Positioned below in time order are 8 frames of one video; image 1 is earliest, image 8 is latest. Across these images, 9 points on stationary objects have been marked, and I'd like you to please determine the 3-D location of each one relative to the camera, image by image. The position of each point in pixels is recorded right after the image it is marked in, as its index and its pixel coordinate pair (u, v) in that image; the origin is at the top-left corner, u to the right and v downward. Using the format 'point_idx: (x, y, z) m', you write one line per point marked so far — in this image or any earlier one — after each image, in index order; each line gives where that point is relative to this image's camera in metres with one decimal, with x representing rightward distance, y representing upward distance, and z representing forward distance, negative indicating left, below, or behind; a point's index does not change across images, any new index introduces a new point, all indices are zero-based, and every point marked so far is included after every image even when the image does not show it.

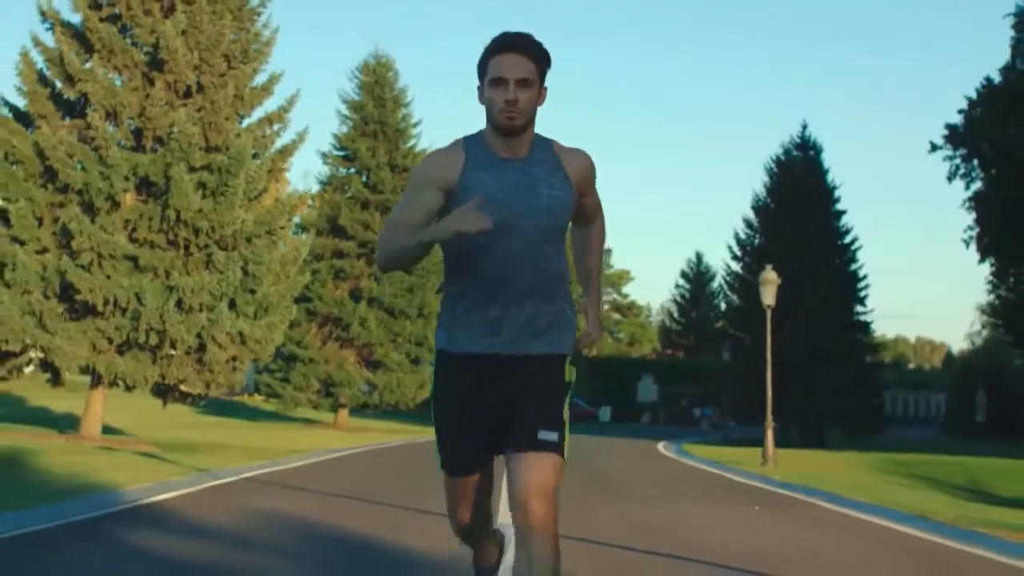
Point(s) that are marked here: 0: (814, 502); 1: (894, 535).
0: (+4.0, -2.8, +18.3) m
1: (+3.9, -2.5, +14.2) m
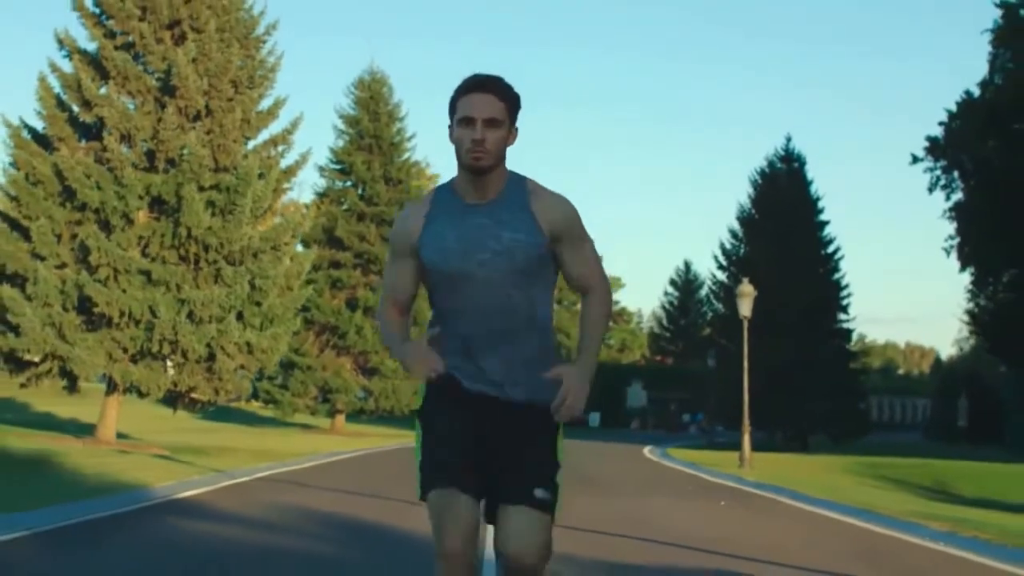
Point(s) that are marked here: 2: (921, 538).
0: (+3.9, -3.0, +20.1) m
1: (+3.8, -2.7, +16.0) m
2: (+4.3, -2.6, +14.5) m
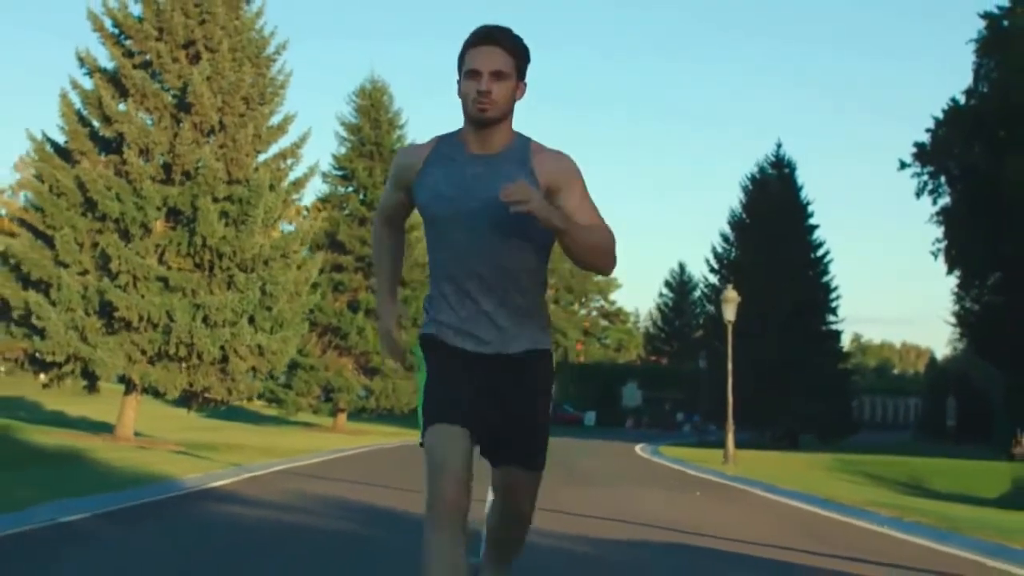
0: (+3.8, -3.2, +21.9) m
1: (+3.8, -2.8, +17.8) m
2: (+4.2, -2.7, +16.3) m
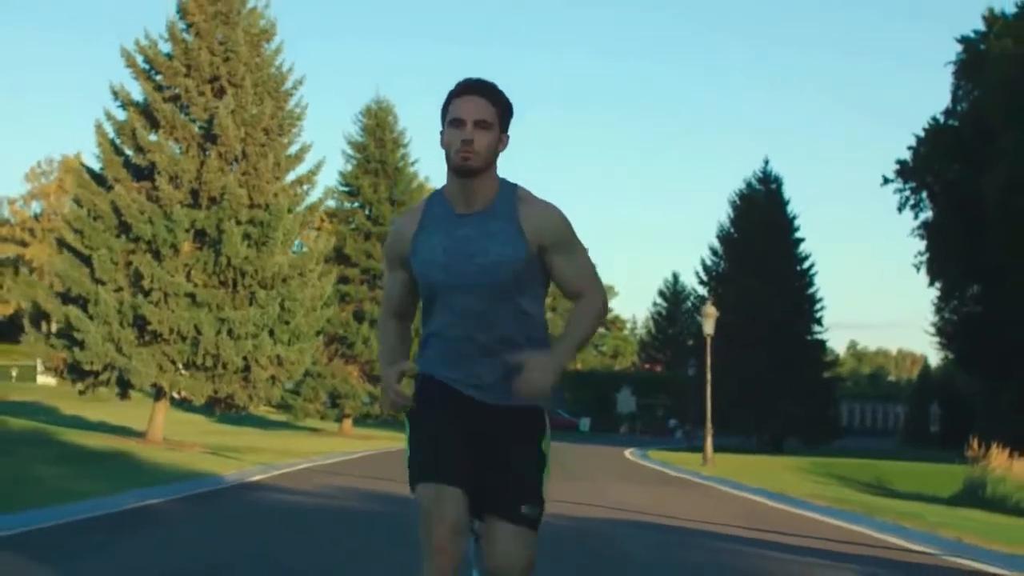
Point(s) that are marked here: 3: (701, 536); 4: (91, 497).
0: (+3.7, -3.6, +24.9) m
1: (+3.7, -3.2, +20.8) m
2: (+4.1, -3.1, +19.3) m
3: (+2.1, -2.7, +15.4) m
4: (-5.4, -2.7, +18.2) m
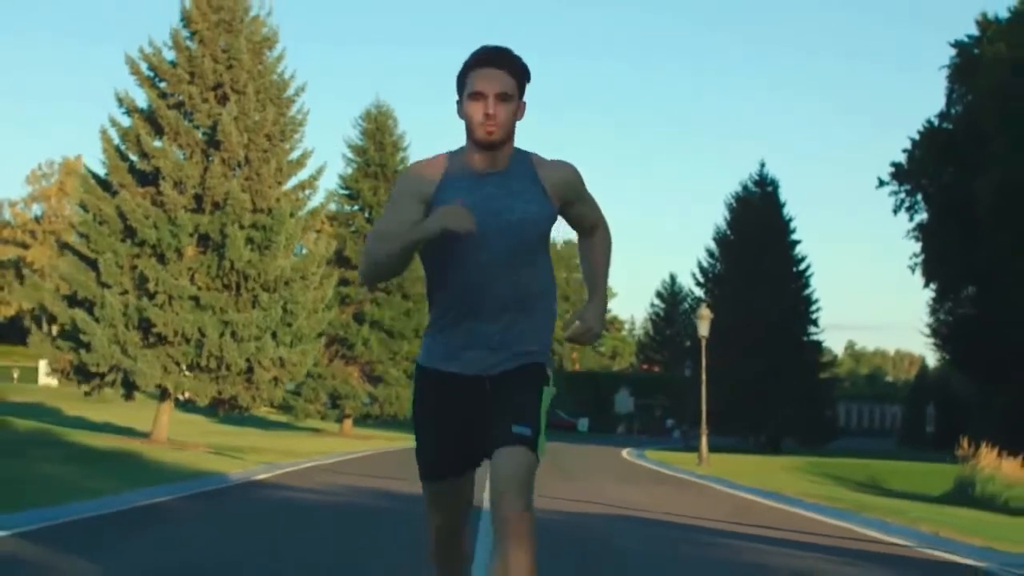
0: (+3.7, -3.6, +25.5) m
1: (+3.7, -3.2, +21.4) m
2: (+4.1, -3.1, +20.0) m
3: (+2.0, -2.8, +16.0) m
4: (-5.5, -2.8, +18.8) m
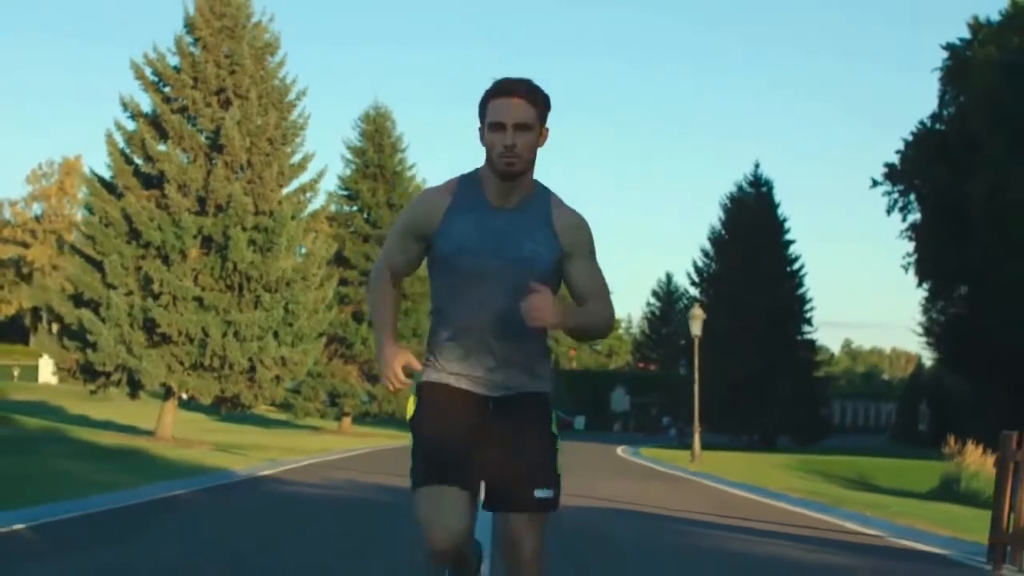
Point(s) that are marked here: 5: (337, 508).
0: (+3.6, -3.7, +26.4) m
1: (+3.6, -3.3, +22.2) m
2: (+4.1, -3.2, +20.8) m
3: (+2.0, -2.8, +16.8) m
4: (-5.5, -2.8, +19.6) m
5: (-2.3, -2.8, +17.9) m
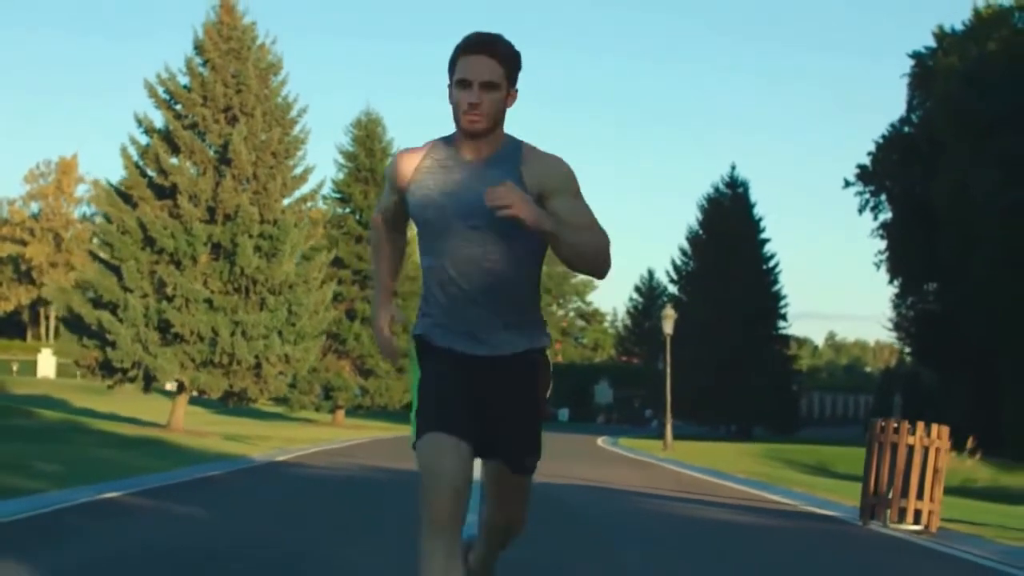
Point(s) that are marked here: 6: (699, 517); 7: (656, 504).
0: (+3.3, -3.8, +29.5) m
1: (+3.4, -3.4, +25.3) m
2: (+3.8, -3.3, +23.9) m
3: (+1.8, -3.0, +19.9) m
4: (-5.8, -3.0, +22.6) m
5: (-2.5, -3.0, +21.0) m
6: (+2.1, -2.8, +17.0) m
7: (+1.8, -2.9, +18.5) m
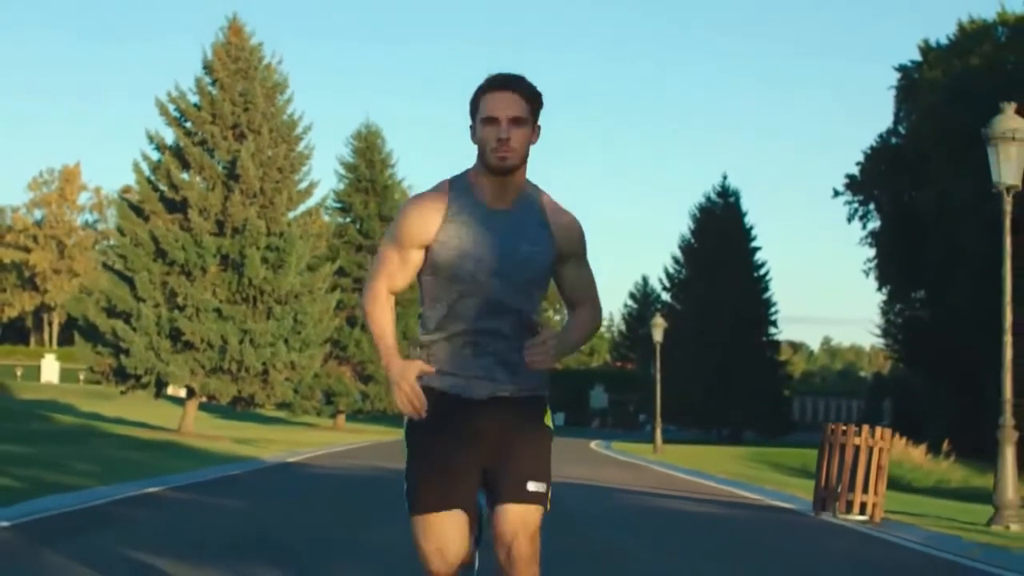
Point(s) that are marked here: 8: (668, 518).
0: (+3.2, -4.0, +31.2) m
1: (+3.3, -3.7, +27.1) m
2: (+3.7, -3.6, +25.7) m
3: (+1.7, -3.2, +21.7) m
4: (-5.8, -3.2, +24.4) m
5: (-2.6, -3.2, +22.7) m
6: (+2.1, -3.0, +18.8) m
7: (+1.7, -3.1, +20.2) m
8: (+1.9, -3.0, +18.3) m
